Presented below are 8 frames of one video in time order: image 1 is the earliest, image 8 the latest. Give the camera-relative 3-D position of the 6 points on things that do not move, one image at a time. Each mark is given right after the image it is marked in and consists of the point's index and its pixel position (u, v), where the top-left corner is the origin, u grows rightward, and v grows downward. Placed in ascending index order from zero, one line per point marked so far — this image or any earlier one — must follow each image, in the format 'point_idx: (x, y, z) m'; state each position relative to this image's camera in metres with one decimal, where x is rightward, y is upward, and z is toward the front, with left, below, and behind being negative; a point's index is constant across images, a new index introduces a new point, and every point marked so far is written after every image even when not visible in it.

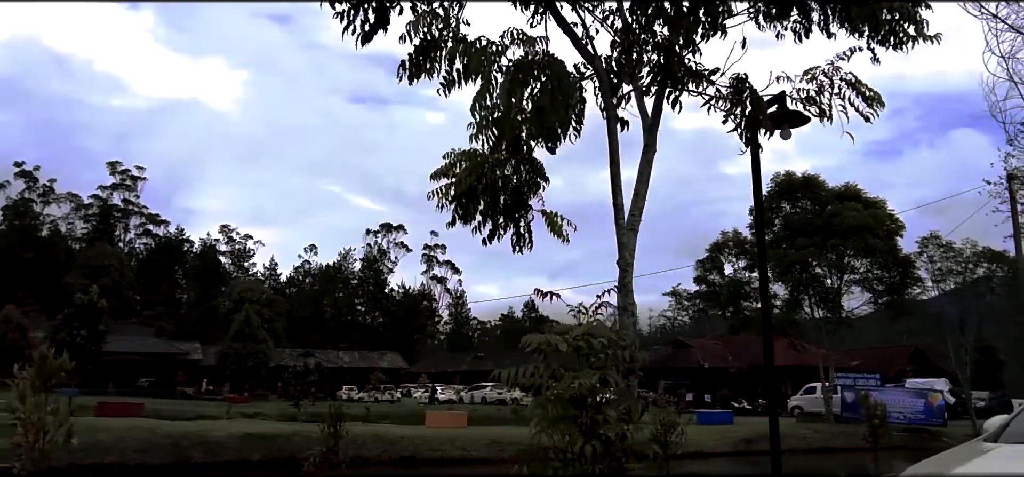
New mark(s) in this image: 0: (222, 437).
0: (-5.1, -3.5, +13.9) m
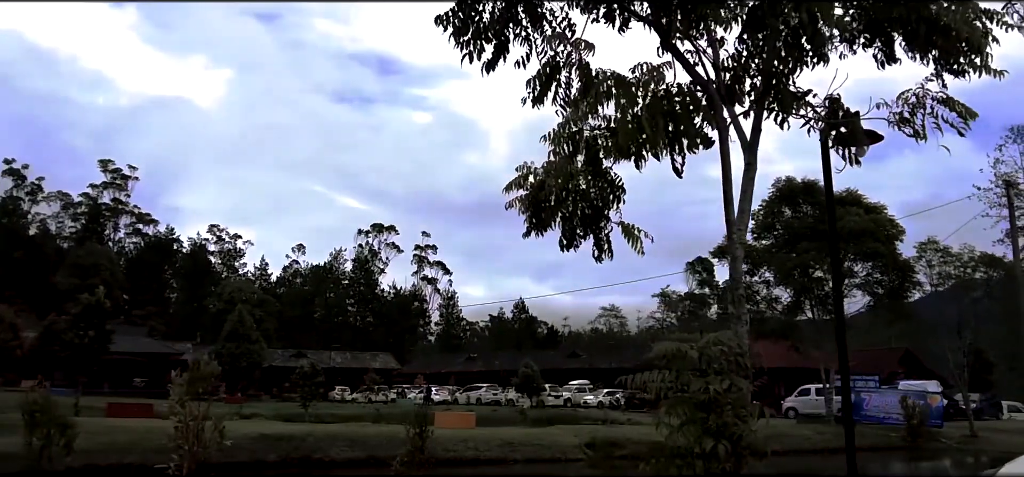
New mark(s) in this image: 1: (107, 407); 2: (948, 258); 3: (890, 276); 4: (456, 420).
0: (-4.8, -3.5, +14.0) m
1: (-8.3, -3.5, +16.3) m
2: (+11.2, -0.5, +20.4) m
3: (+8.9, -0.9, +18.7) m
4: (-1.2, -4.0, +17.3) m
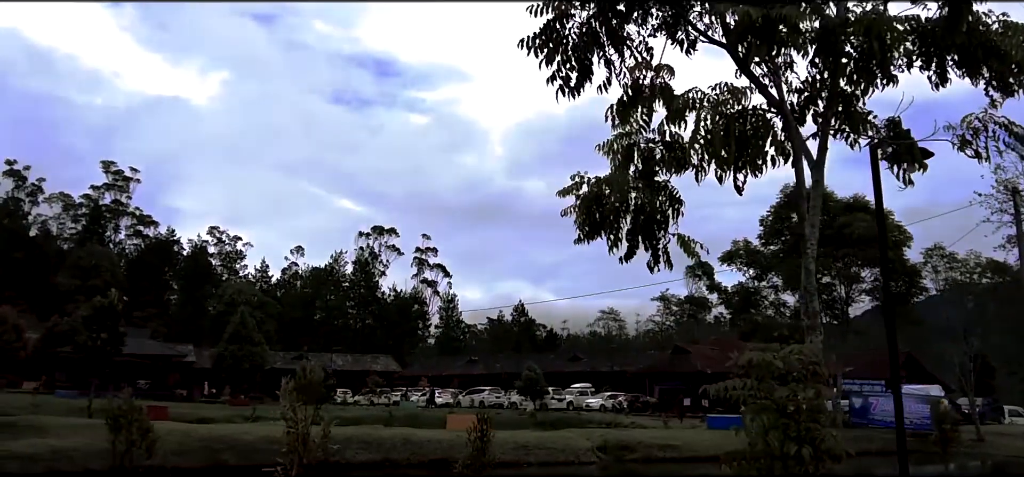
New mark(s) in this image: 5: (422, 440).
0: (-4.6, -3.6, +14.2) m
1: (-8.0, -3.5, +16.4) m
2: (+11.5, -0.7, +20.6) m
3: (+9.1, -1.0, +18.9) m
4: (-1.0, -4.1, +17.5) m
5: (-1.7, -3.8, +15.1) m
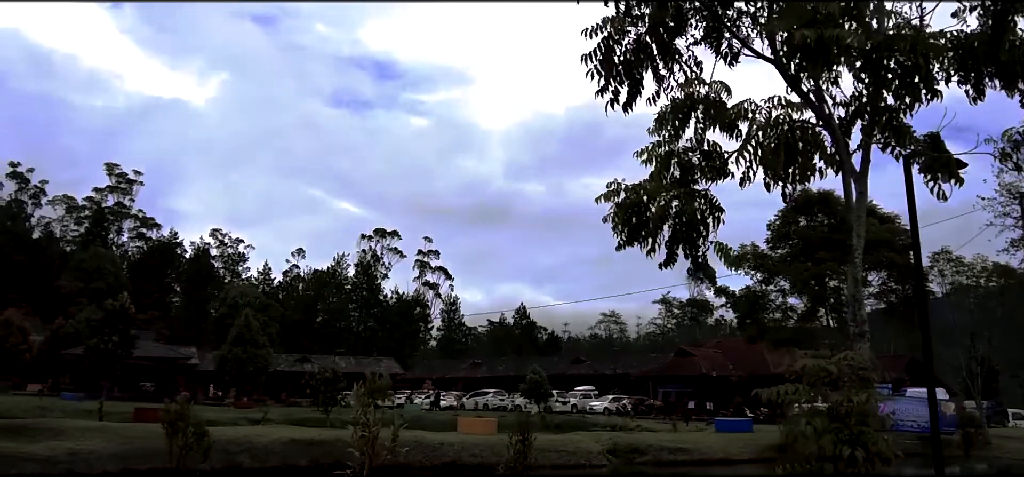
0: (-4.4, -3.6, +14.2) m
1: (-7.8, -3.6, +16.5) m
2: (+11.7, -0.8, +20.7) m
3: (+9.4, -1.1, +19.0) m
4: (-0.8, -4.1, +17.6) m
5: (-1.5, -3.9, +15.2) m
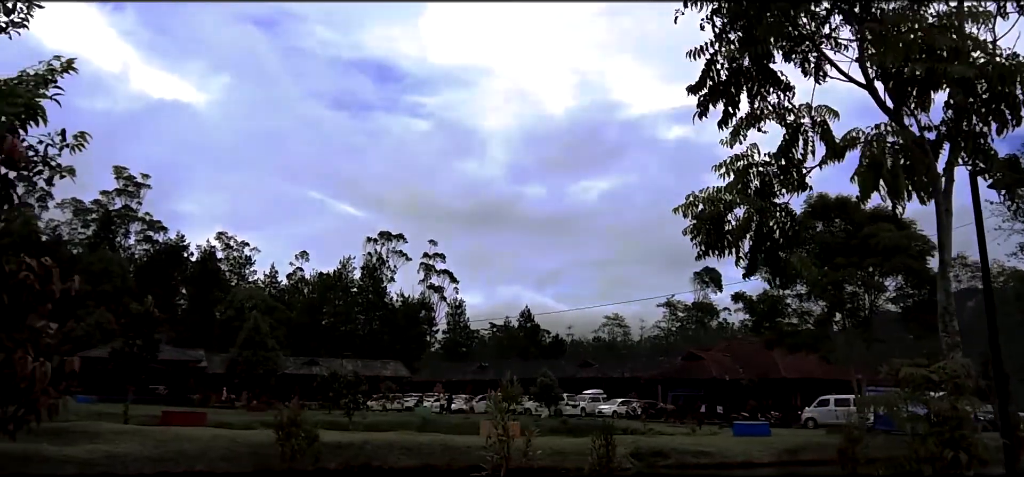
0: (-3.9, -3.7, +14.4) m
1: (-7.3, -3.7, +16.7) m
2: (+12.2, -0.9, +20.9) m
3: (+9.8, -1.2, +19.2) m
4: (-0.3, -4.3, +17.7) m
5: (-1.0, -4.0, +15.4) m
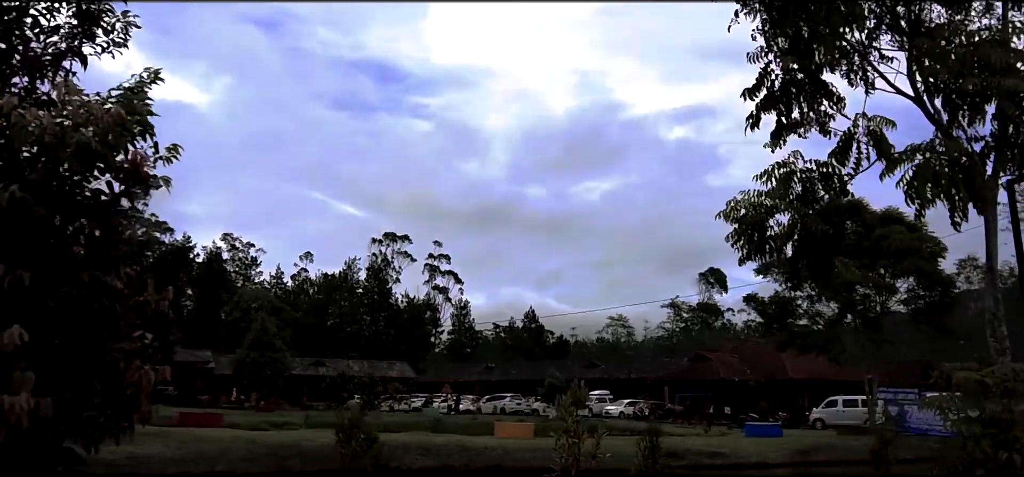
0: (-3.6, -3.8, +14.5) m
1: (-7.0, -3.8, +16.8) m
2: (+12.5, -1.0, +21.0) m
3: (+10.2, -1.3, +19.3) m
4: (0.0, -4.3, +17.8) m
5: (-0.7, -4.1, +15.5) m
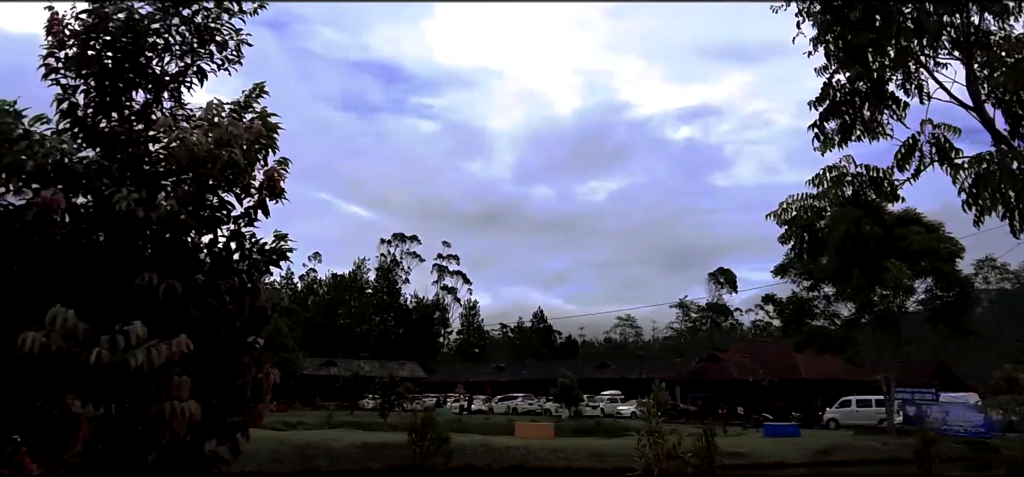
0: (-3.1, -3.8, +14.7) m
1: (-6.6, -3.8, +17.0) m
2: (+13.0, -1.0, +21.0) m
3: (+10.6, -1.3, +19.4) m
4: (+0.5, -4.3, +18.0) m
5: (-0.2, -4.1, +15.7) m
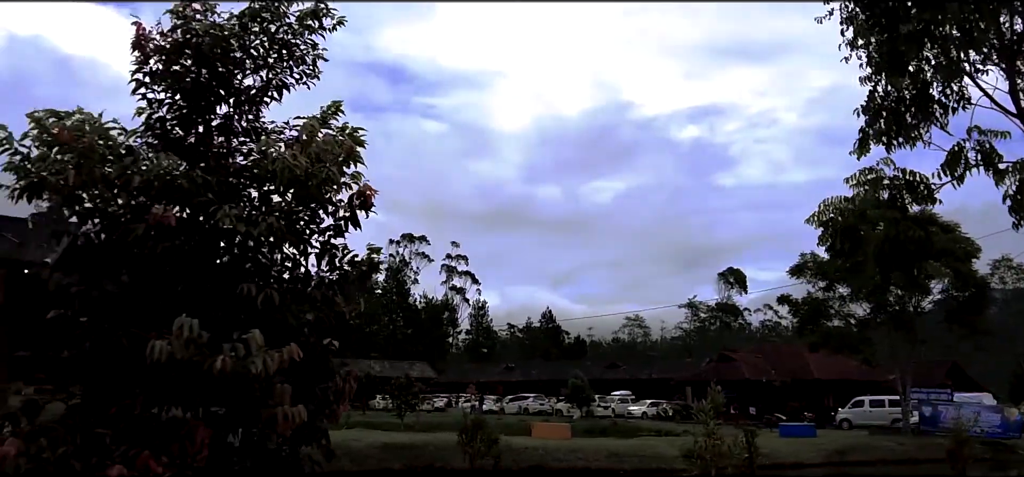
0: (-2.8, -3.9, +14.8) m
1: (-6.2, -3.8, +17.1) m
2: (+13.4, -1.0, +21.0) m
3: (+11.0, -1.3, +19.4) m
4: (+0.9, -4.4, +18.0) m
5: (+0.1, -4.1, +15.7) m
